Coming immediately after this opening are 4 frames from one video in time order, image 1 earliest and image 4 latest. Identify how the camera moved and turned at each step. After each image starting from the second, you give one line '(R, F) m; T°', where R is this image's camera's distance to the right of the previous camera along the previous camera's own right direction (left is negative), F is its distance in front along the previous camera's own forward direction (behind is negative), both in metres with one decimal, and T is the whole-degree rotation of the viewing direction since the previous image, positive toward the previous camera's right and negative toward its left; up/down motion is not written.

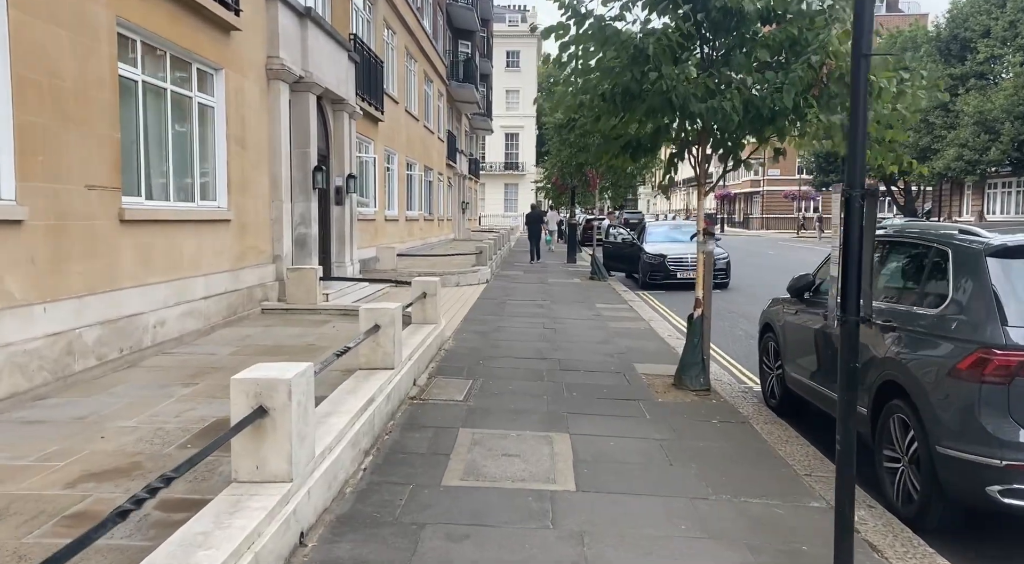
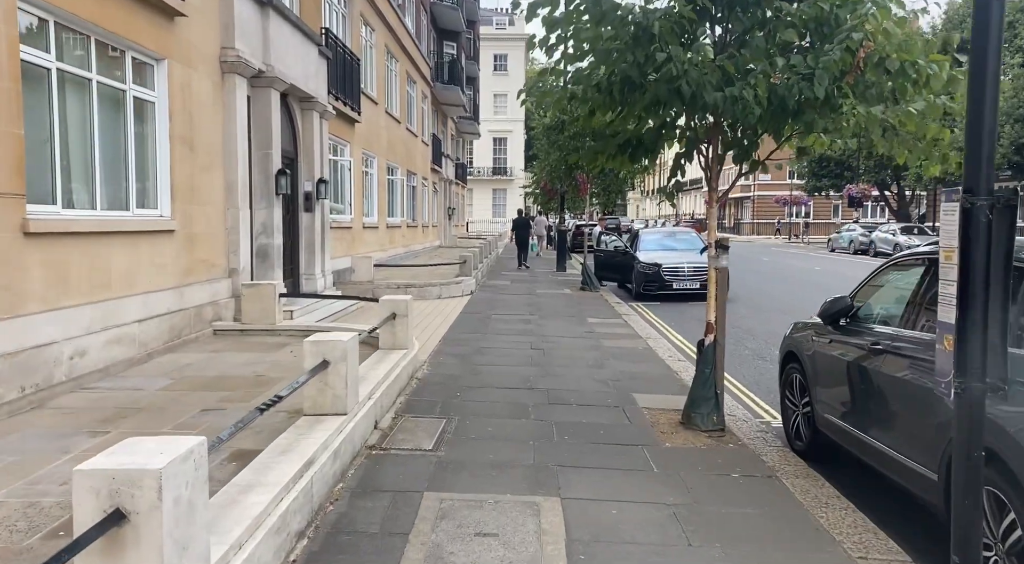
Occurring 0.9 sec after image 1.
(+0.1, +1.0) m; +1°
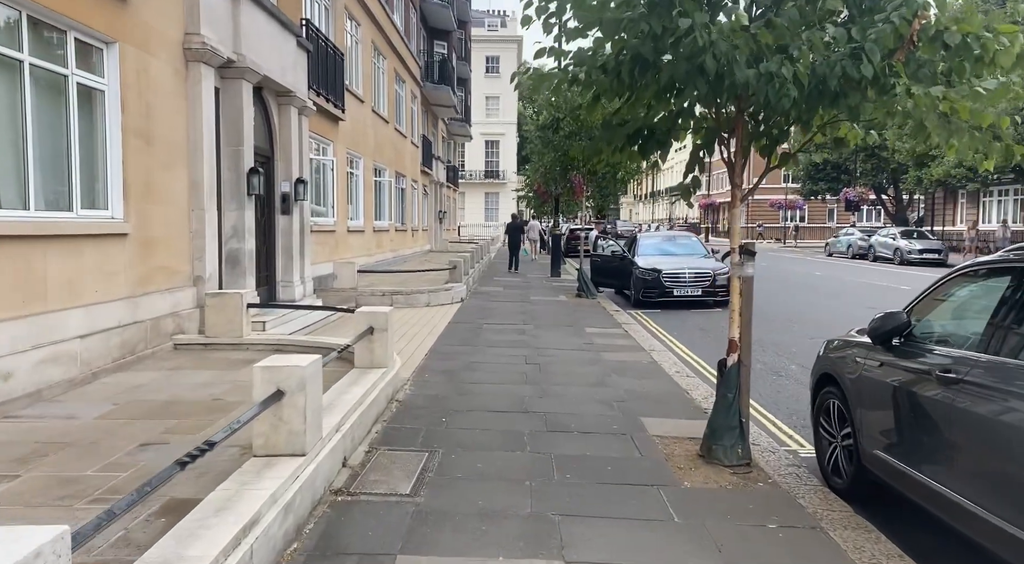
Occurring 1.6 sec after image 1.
(0.0, +0.8) m; +1°
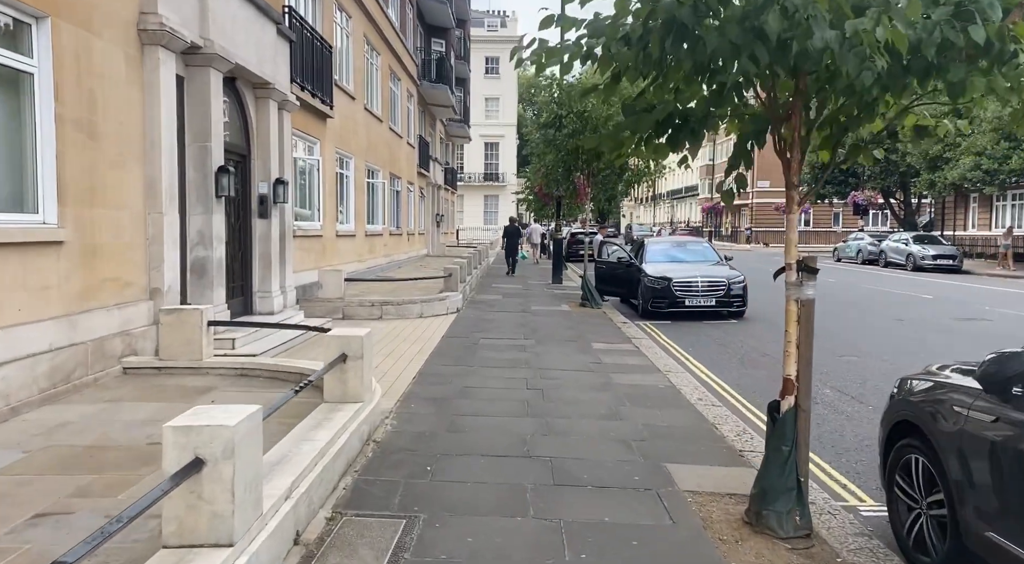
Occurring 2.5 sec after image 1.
(0.0, +1.0) m; 0°
